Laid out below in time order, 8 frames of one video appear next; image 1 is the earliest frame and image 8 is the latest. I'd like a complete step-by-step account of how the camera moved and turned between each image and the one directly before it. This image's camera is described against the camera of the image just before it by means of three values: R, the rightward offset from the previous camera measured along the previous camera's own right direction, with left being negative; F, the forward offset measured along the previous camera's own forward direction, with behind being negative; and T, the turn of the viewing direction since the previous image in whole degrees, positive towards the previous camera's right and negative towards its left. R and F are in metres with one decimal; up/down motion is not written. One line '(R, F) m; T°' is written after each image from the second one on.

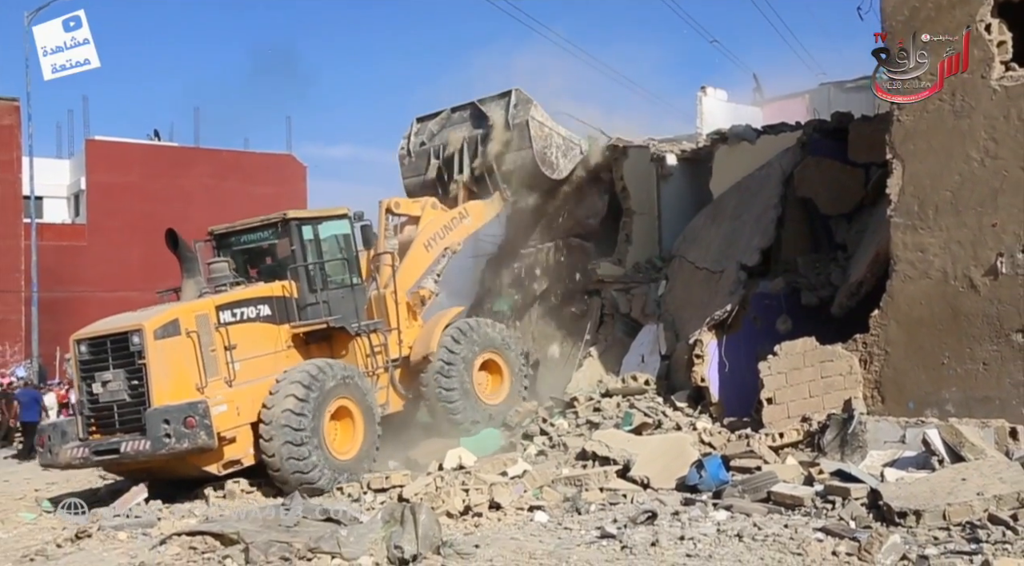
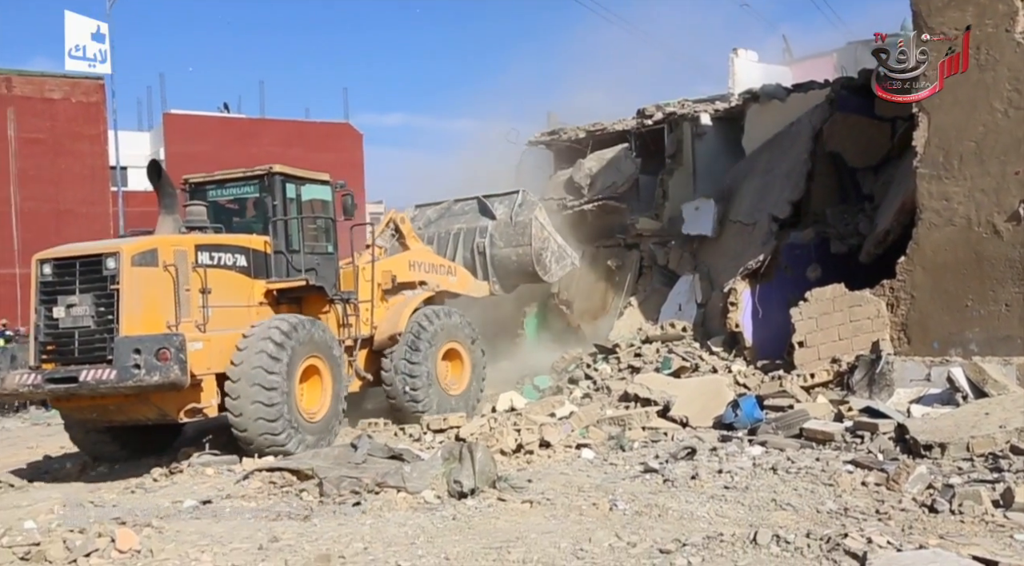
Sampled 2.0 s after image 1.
(-0.1, -0.4) m; -2°
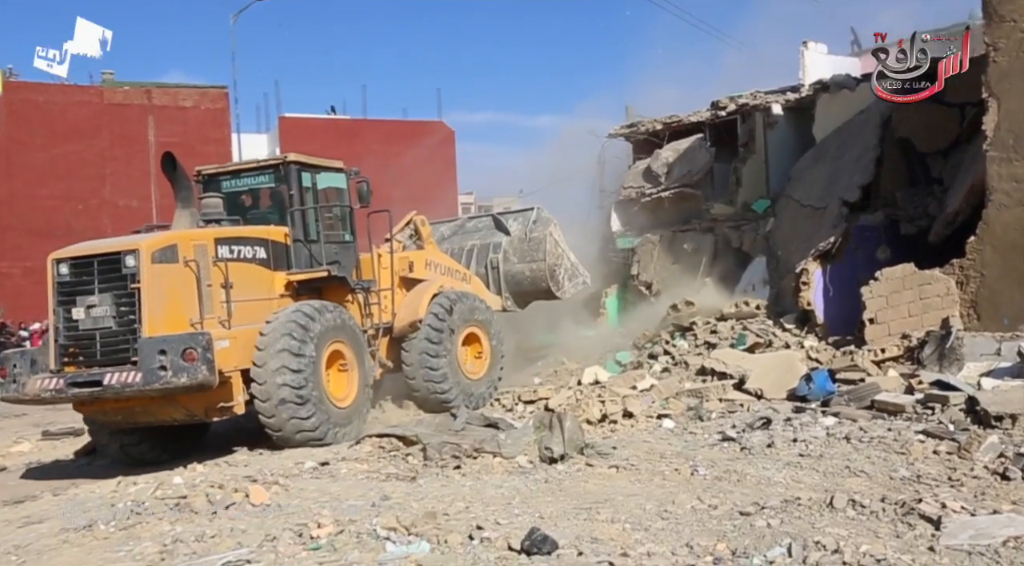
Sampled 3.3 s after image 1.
(-0.2, -0.5) m; -3°
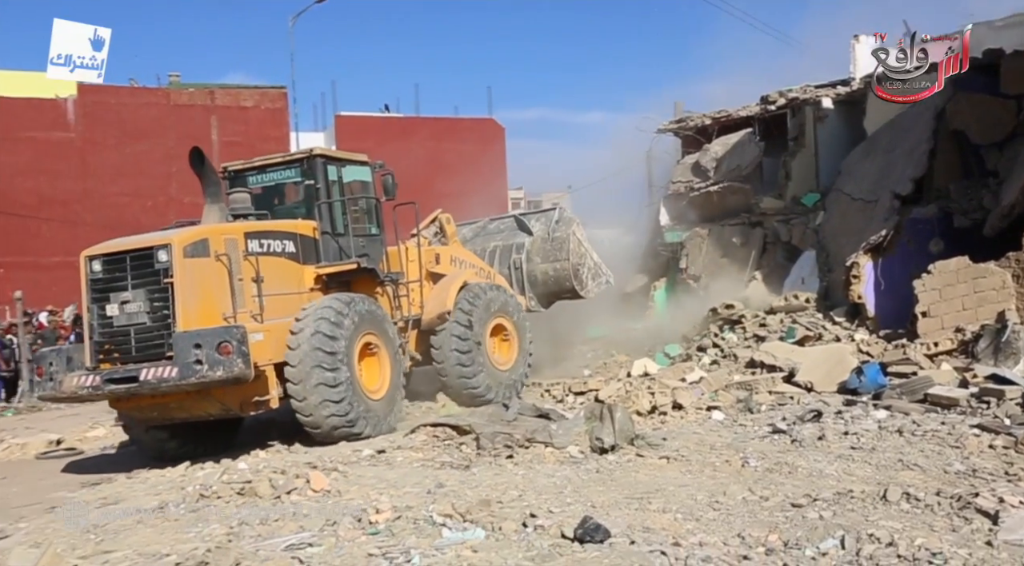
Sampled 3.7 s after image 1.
(-0.1, -0.1) m; -2°
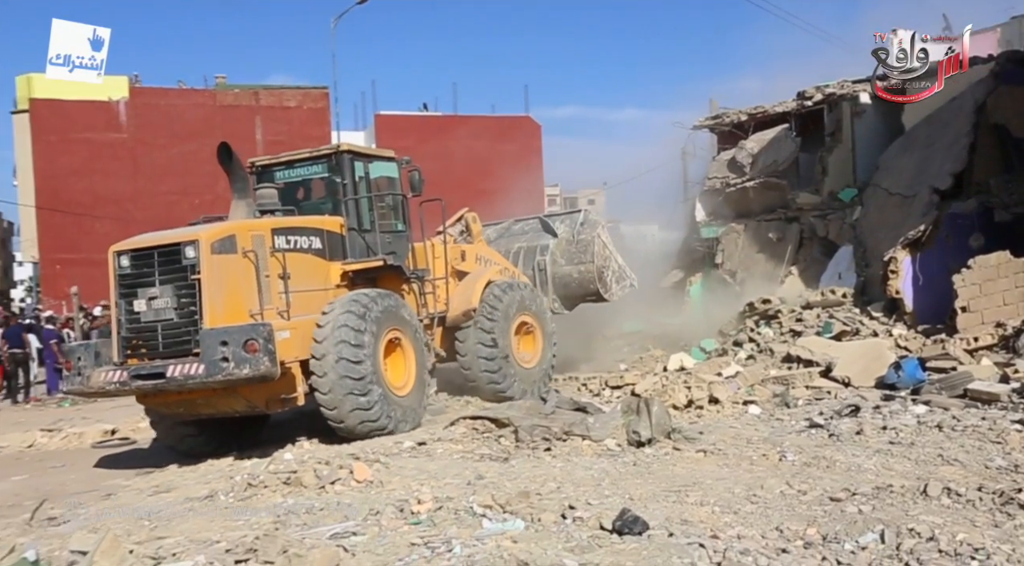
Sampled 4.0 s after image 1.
(-0.1, -0.1) m; -1°
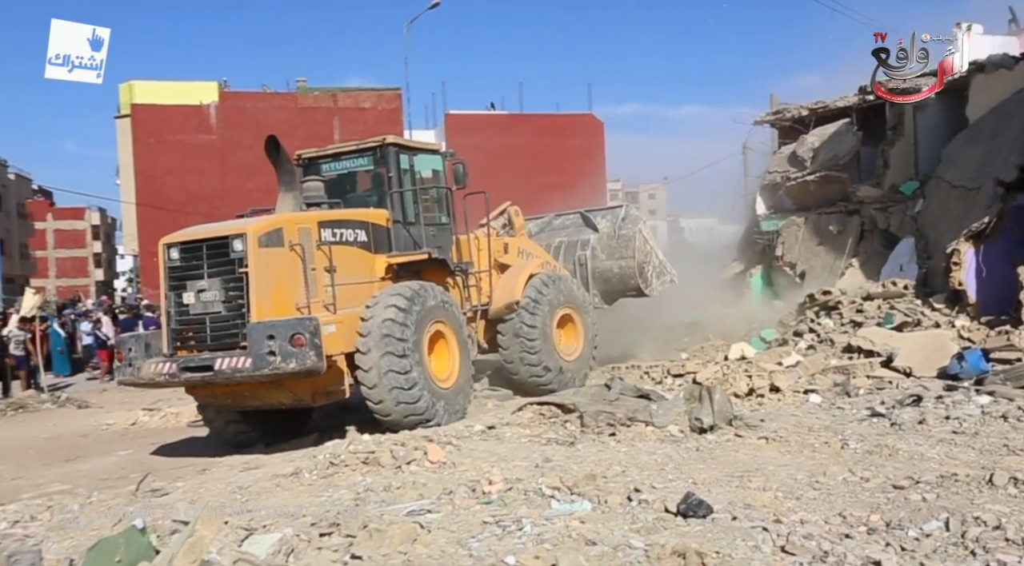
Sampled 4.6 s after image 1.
(-0.2, -0.2) m; -3°
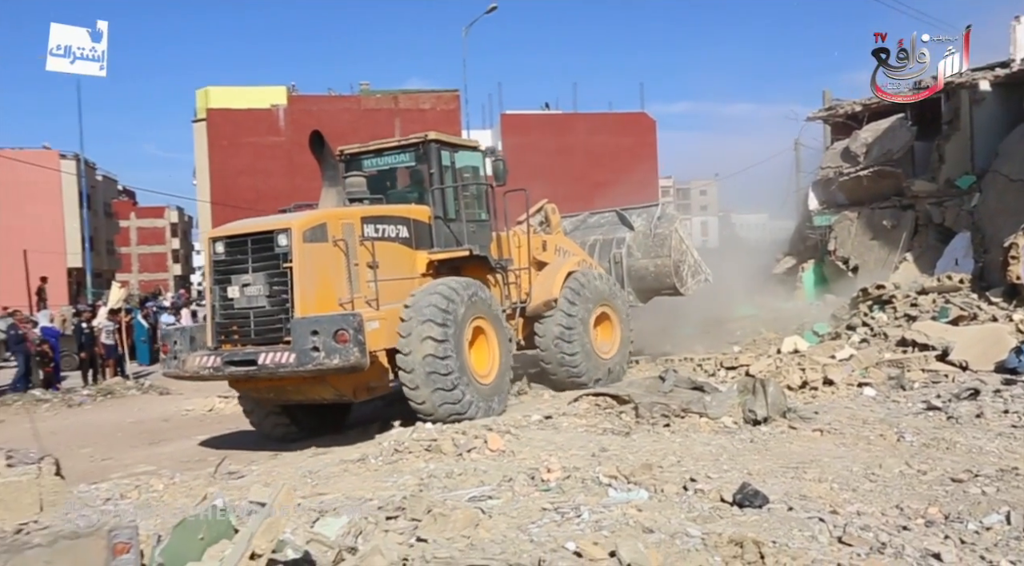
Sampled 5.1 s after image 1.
(-0.1, -0.1) m; -2°
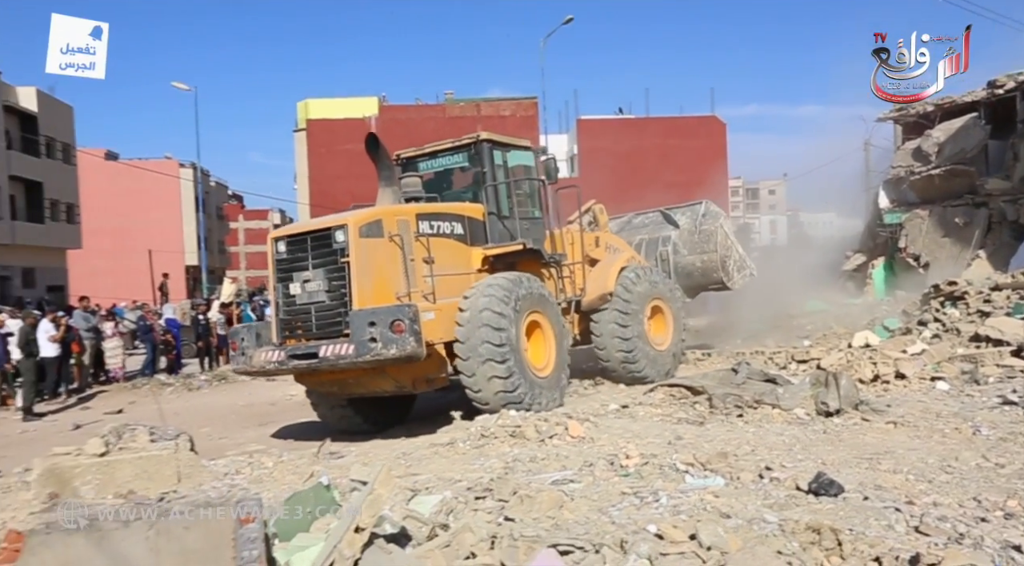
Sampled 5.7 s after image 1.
(-0.2, -0.3) m; -3°
